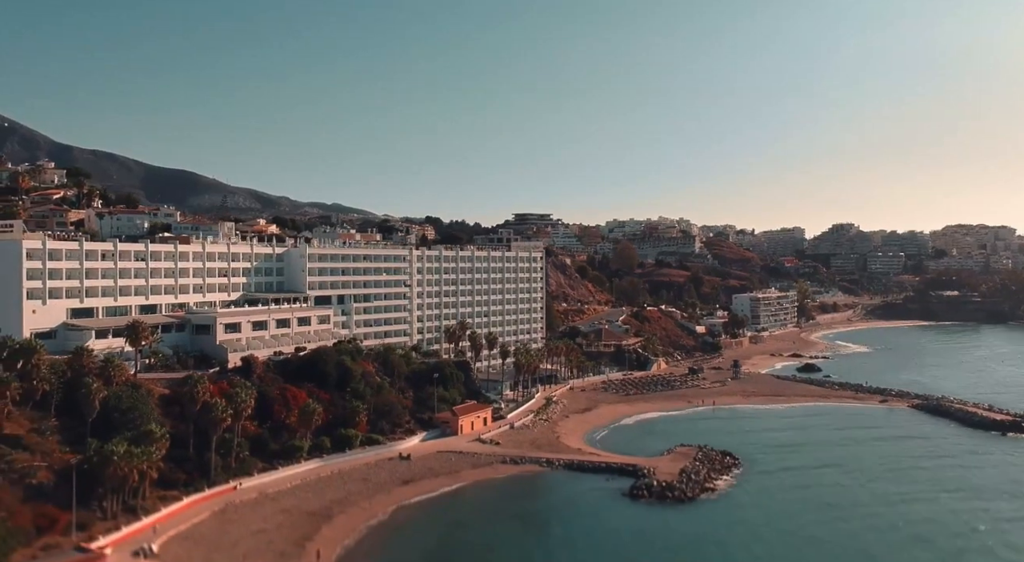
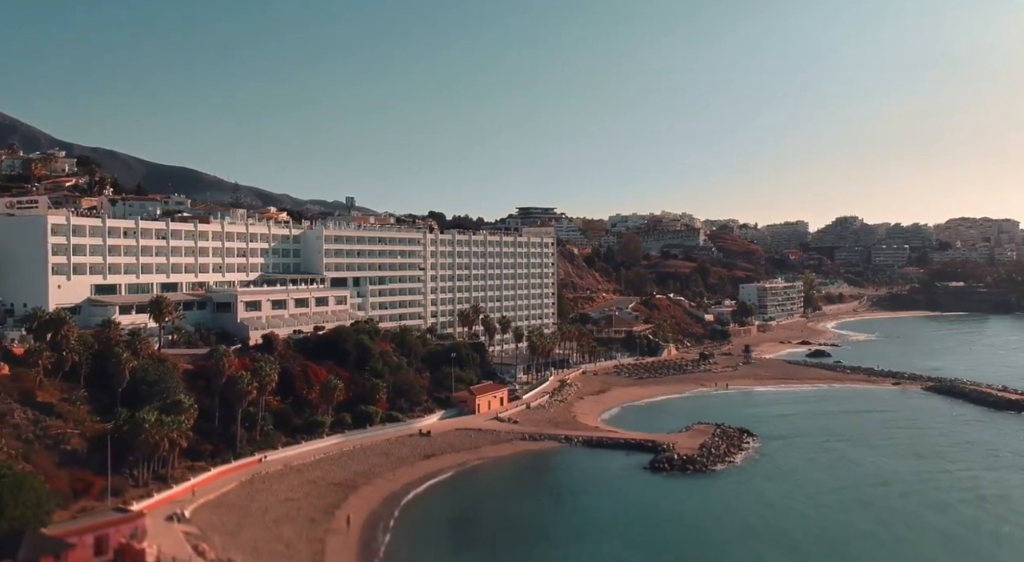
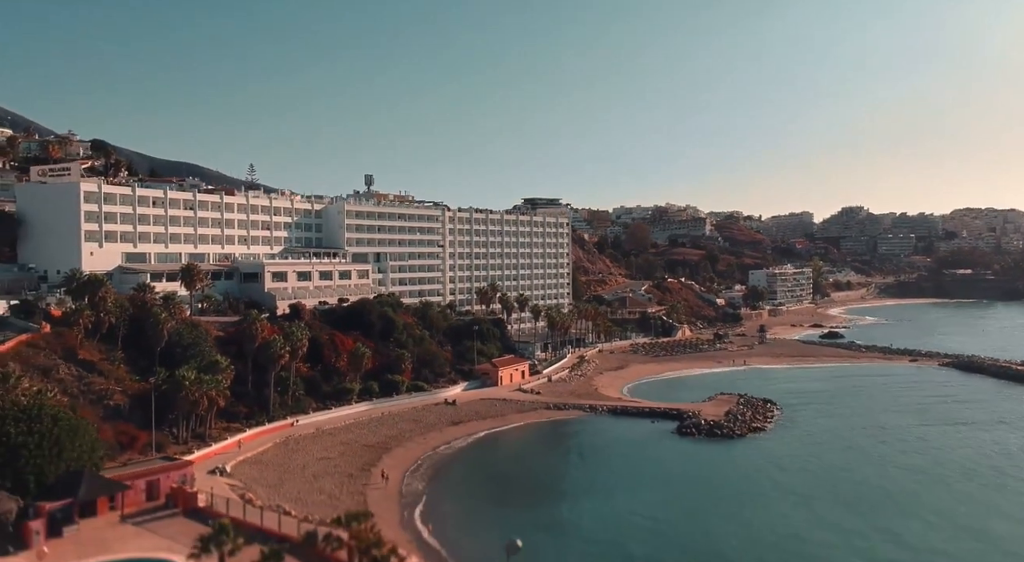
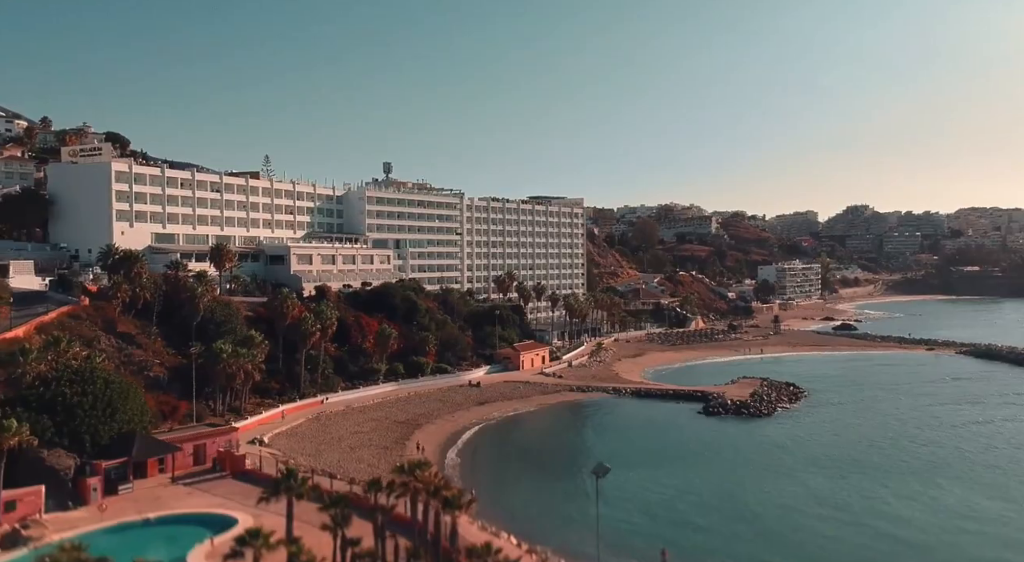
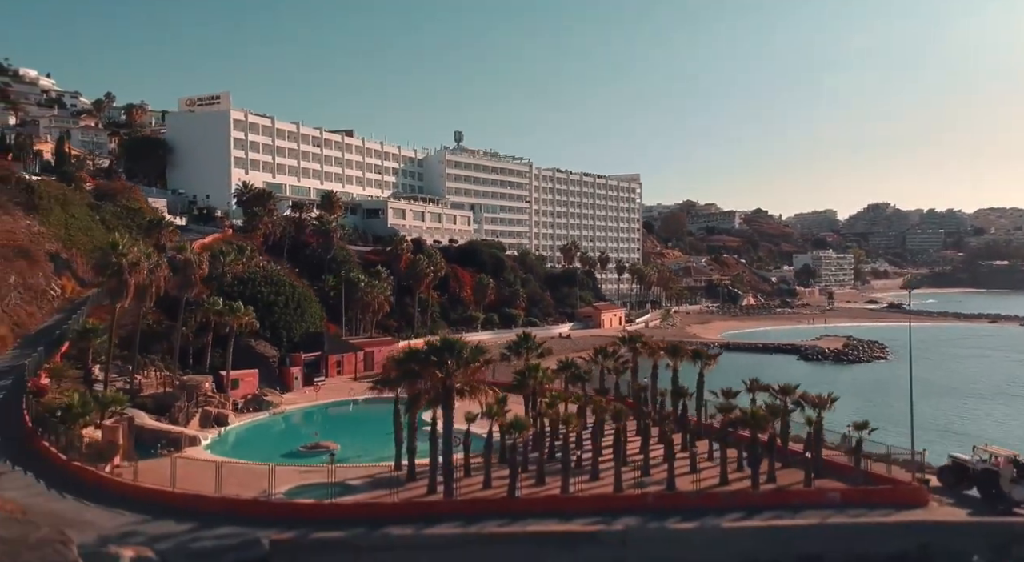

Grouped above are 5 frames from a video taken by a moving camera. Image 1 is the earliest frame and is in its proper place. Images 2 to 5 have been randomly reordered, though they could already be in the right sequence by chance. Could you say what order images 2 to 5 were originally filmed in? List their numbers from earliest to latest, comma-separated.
2, 3, 4, 5
